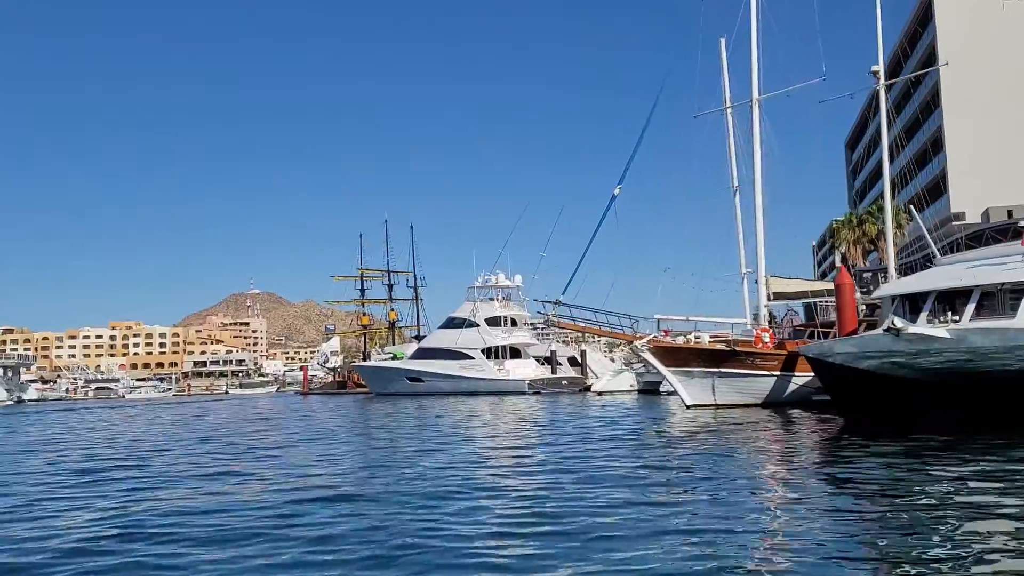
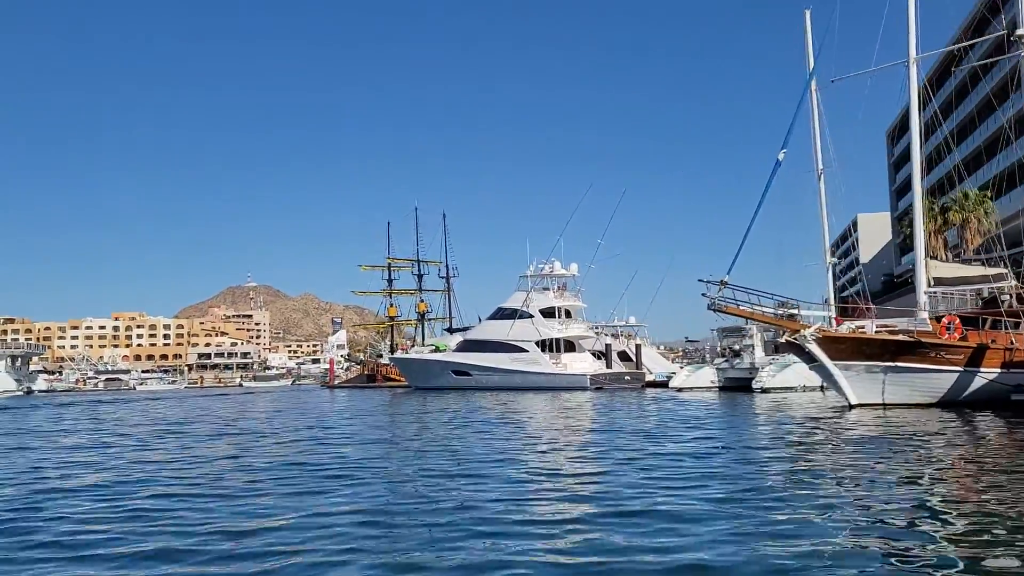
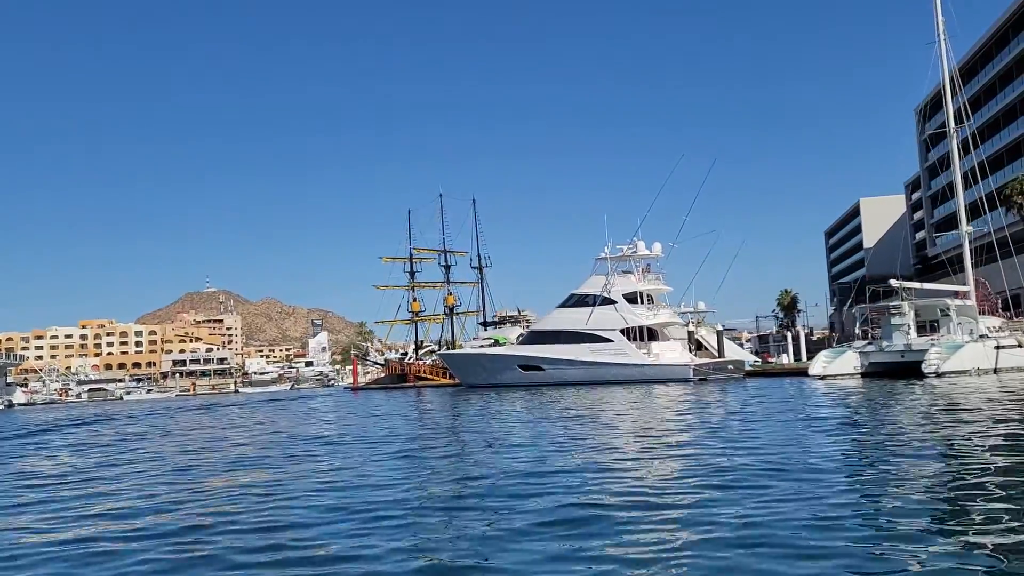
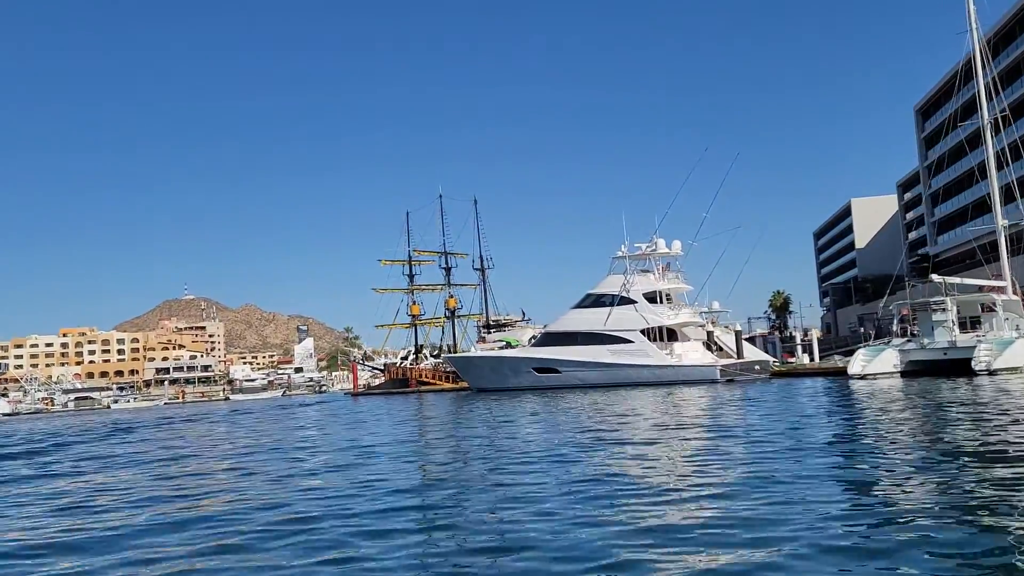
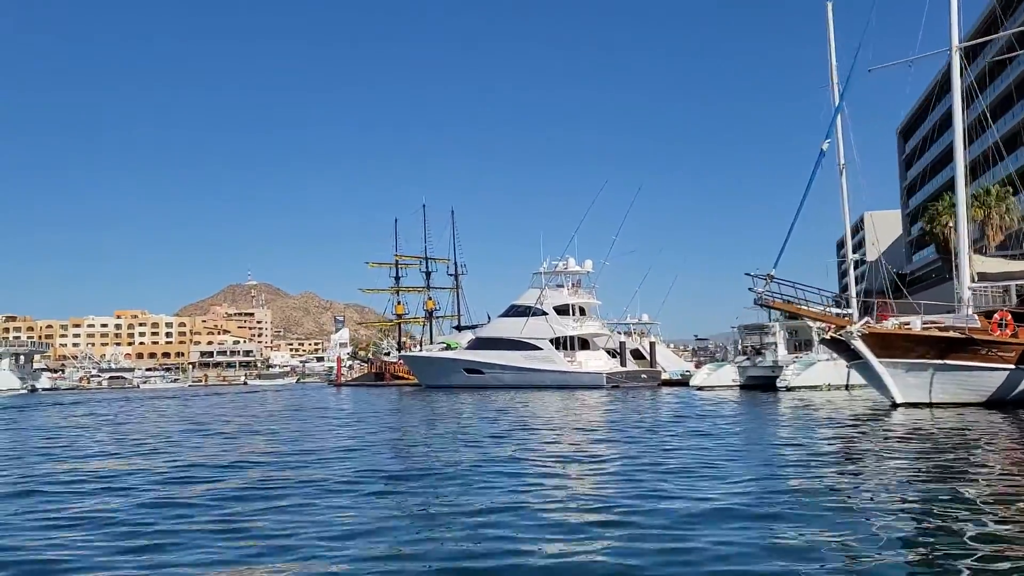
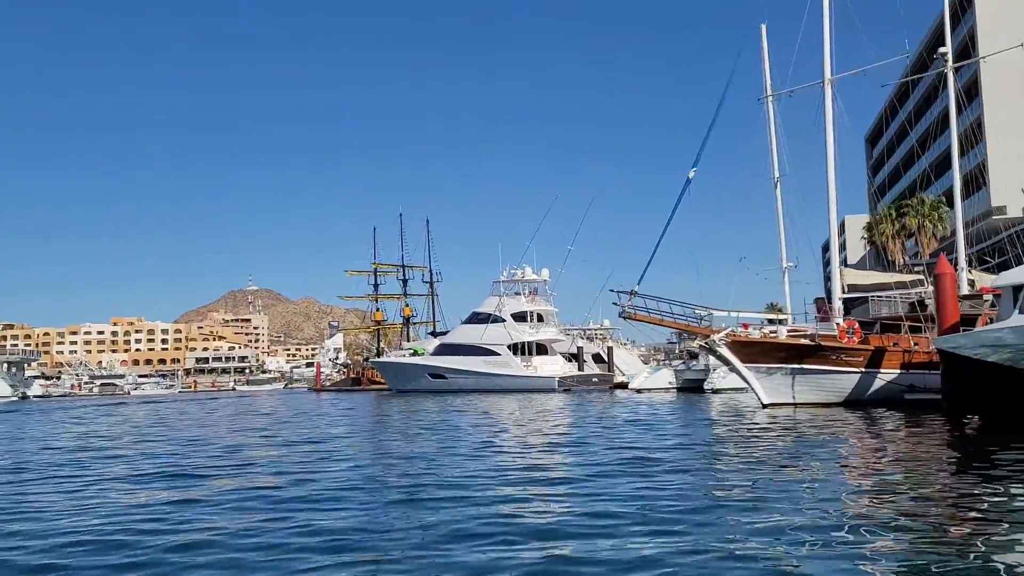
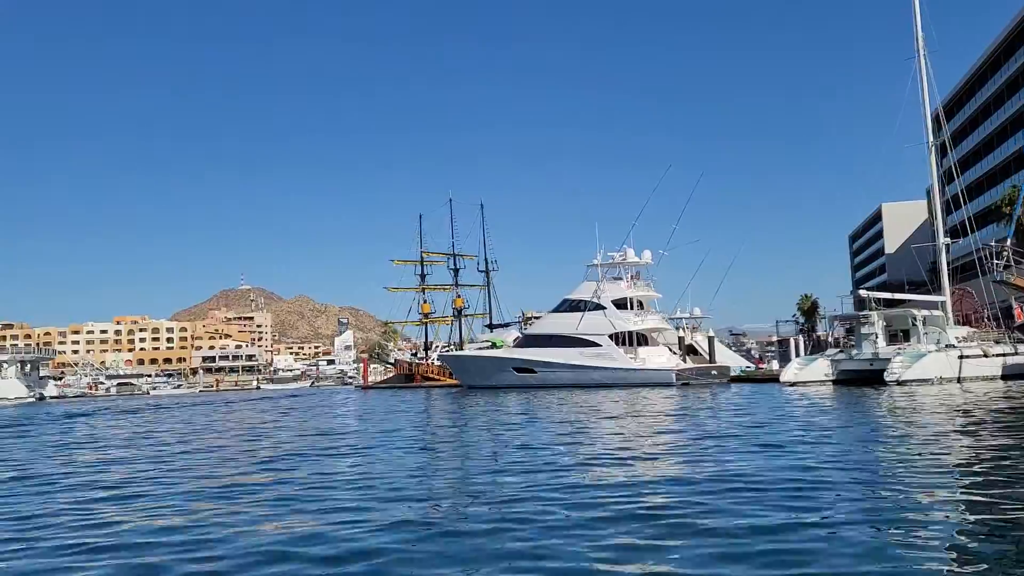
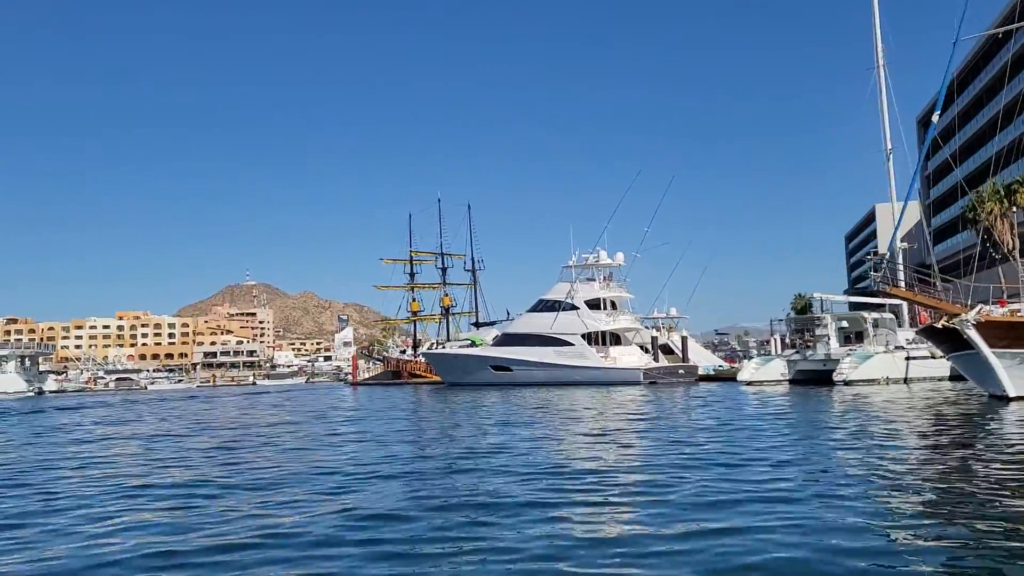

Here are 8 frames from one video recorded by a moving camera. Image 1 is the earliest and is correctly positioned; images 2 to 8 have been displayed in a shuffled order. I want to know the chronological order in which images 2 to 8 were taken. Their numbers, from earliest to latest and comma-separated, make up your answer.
6, 2, 5, 8, 7, 3, 4
